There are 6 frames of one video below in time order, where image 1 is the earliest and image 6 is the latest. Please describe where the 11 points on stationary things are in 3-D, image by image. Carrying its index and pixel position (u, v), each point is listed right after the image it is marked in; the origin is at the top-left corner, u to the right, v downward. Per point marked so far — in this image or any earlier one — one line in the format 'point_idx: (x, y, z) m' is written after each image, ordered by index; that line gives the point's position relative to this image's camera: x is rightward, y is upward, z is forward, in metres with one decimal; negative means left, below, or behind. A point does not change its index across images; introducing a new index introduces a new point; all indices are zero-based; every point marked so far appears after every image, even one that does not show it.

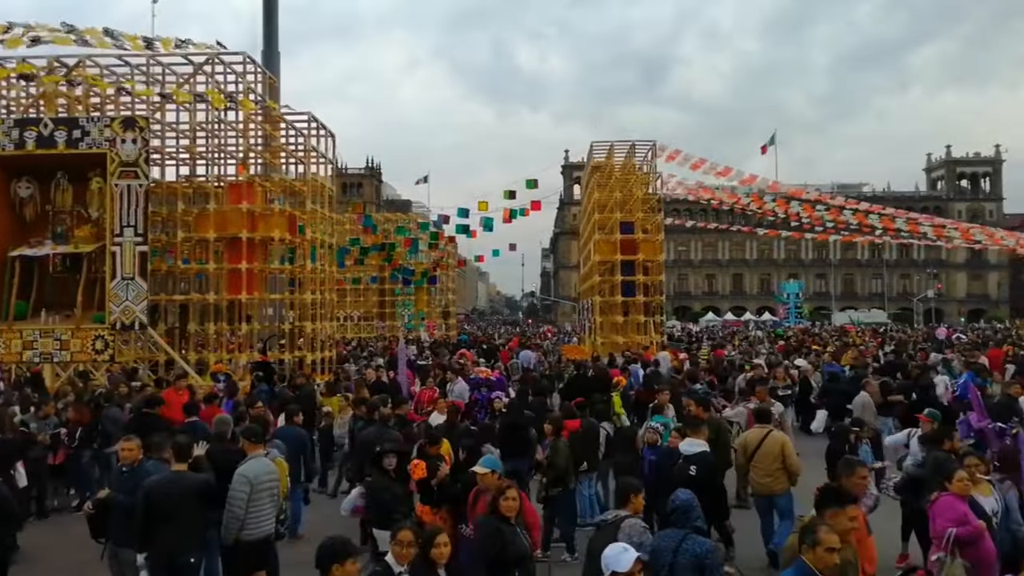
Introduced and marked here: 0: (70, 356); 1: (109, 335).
0: (-10.0, -1.5, +19.9) m
1: (-9.1, -1.1, +20.0) m
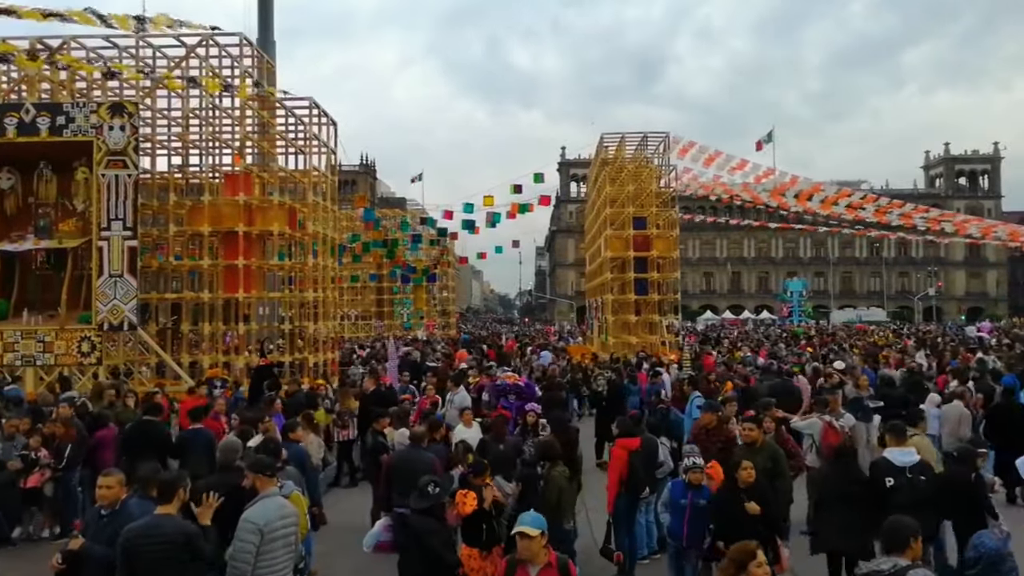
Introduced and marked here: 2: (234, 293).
0: (-9.6, -1.5, +18.5) m
1: (-8.8, -1.0, +18.6) m
2: (-6.2, -0.1, +19.7) m
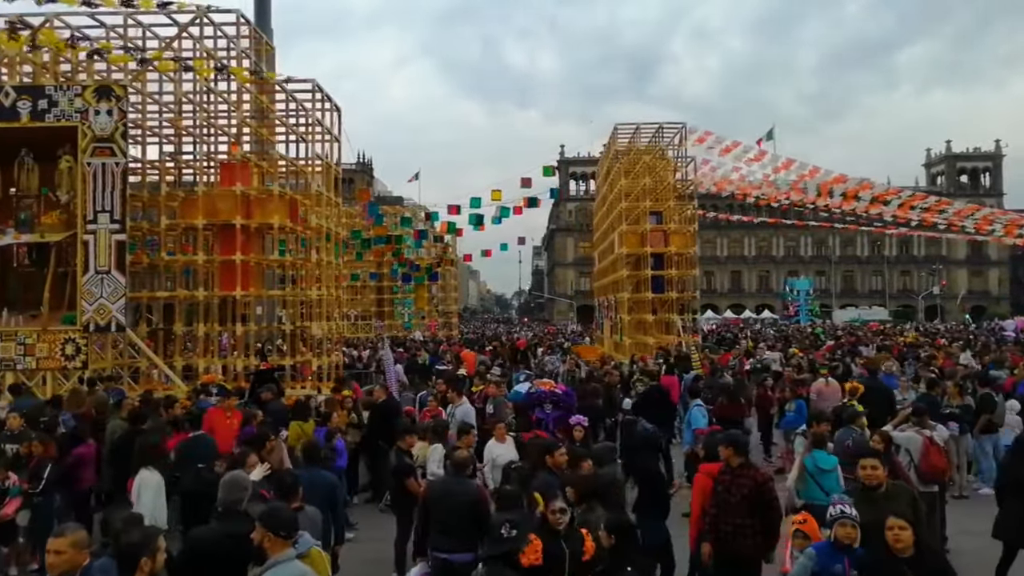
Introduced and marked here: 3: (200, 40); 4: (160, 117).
0: (-9.2, -1.5, +17.1) m
1: (-8.4, -1.0, +17.1) m
2: (-5.8, -0.1, +18.3) m
3: (-6.7, +5.3, +19.0) m
4: (-7.5, +3.6, +18.8) m
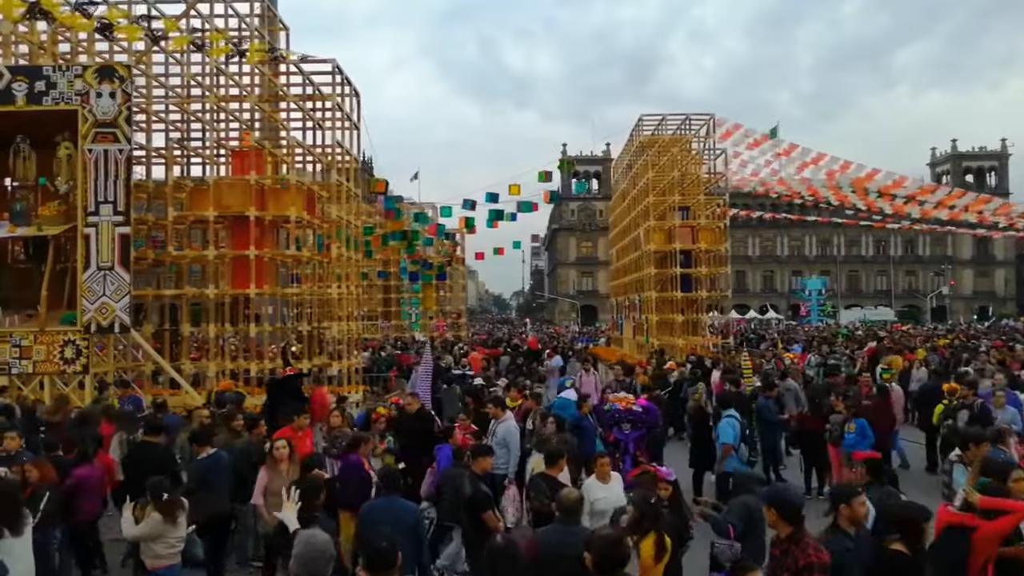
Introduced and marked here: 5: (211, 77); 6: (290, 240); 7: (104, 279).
0: (-8.5, -1.4, +15.7) m
1: (-7.7, -0.9, +15.8) m
2: (-5.1, 0.0, +16.9) m
3: (-6.1, +5.4, +17.7) m
4: (-6.8, +3.7, +17.4) m
5: (-6.0, +4.2, +17.5) m
6: (-4.4, +0.9, +17.6) m
7: (-7.3, +0.2, +15.8) m
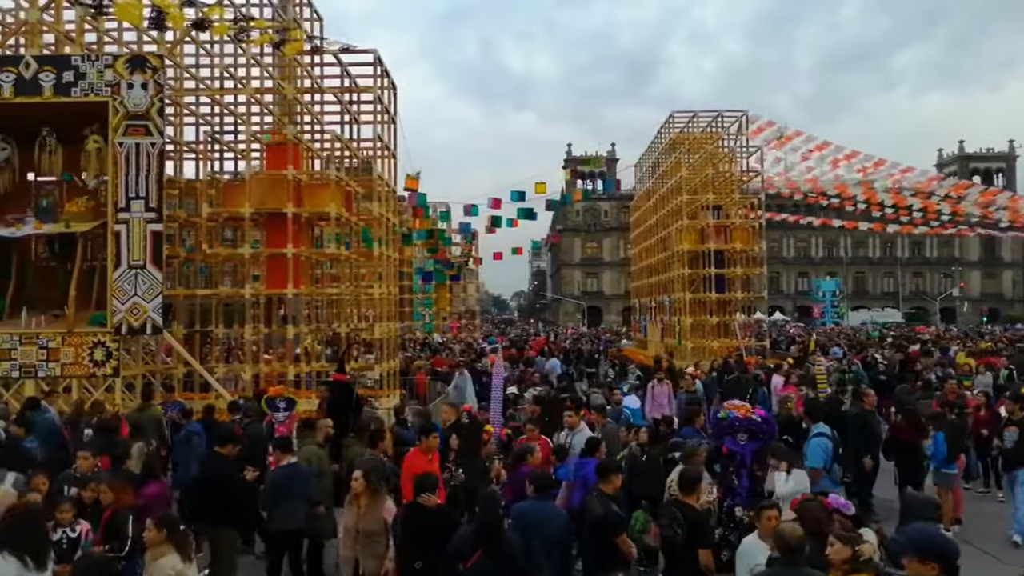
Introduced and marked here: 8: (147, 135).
0: (-7.7, -1.4, +15.0) m
1: (-6.8, -0.9, +15.0) m
2: (-4.3, 0.0, +16.2) m
3: (-5.2, +5.4, +17.0) m
4: (-5.9, +3.7, +16.7) m
5: (-5.1, +4.2, +16.8) m
6: (-3.6, +0.9, +16.9) m
7: (-6.4, +0.2, +15.1) m
8: (-6.3, +2.7, +15.3) m
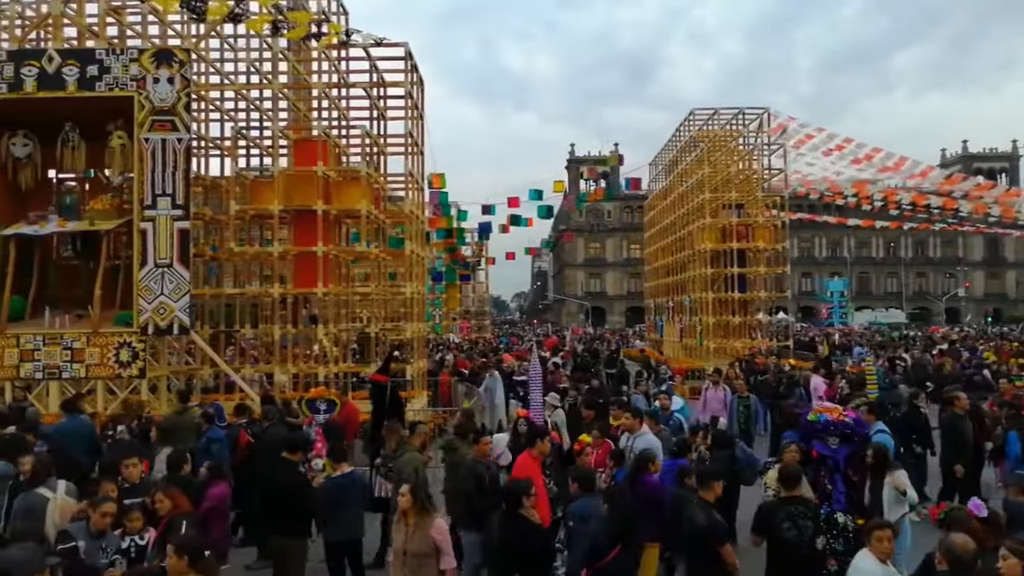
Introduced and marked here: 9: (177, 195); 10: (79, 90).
0: (-7.1, -1.4, +14.6) m
1: (-6.2, -0.9, +14.7) m
2: (-3.7, 0.0, +15.9) m
3: (-4.6, +5.4, +16.7) m
4: (-5.3, +3.7, +16.4) m
5: (-4.5, +4.2, +16.5) m
6: (-3.0, +1.0, +16.5) m
7: (-5.8, +0.2, +14.8) m
8: (-5.7, +2.7, +15.0) m
9: (-5.7, +1.6, +14.9) m
10: (-7.3, +3.3, +14.9) m
